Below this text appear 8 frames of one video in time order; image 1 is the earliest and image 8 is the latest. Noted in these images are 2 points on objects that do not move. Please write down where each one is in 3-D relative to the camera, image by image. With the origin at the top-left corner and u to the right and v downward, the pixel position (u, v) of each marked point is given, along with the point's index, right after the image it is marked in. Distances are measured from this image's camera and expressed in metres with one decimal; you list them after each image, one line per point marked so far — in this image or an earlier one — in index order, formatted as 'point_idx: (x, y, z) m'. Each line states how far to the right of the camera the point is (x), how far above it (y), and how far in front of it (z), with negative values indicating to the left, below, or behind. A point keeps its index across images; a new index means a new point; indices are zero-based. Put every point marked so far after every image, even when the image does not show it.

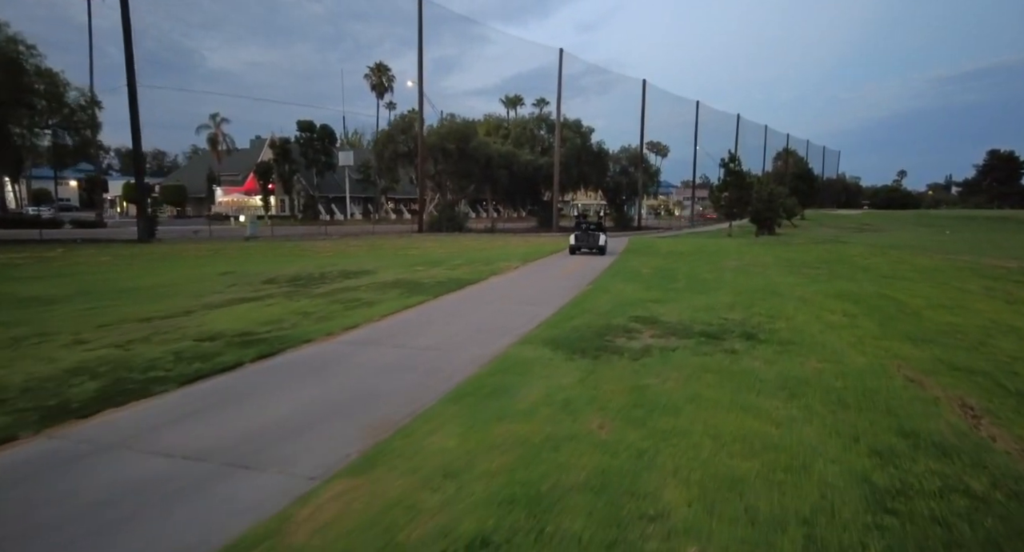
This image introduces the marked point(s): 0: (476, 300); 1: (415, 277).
0: (-0.7, -0.5, +11.3) m
1: (-2.6, 0.0, +14.6) m
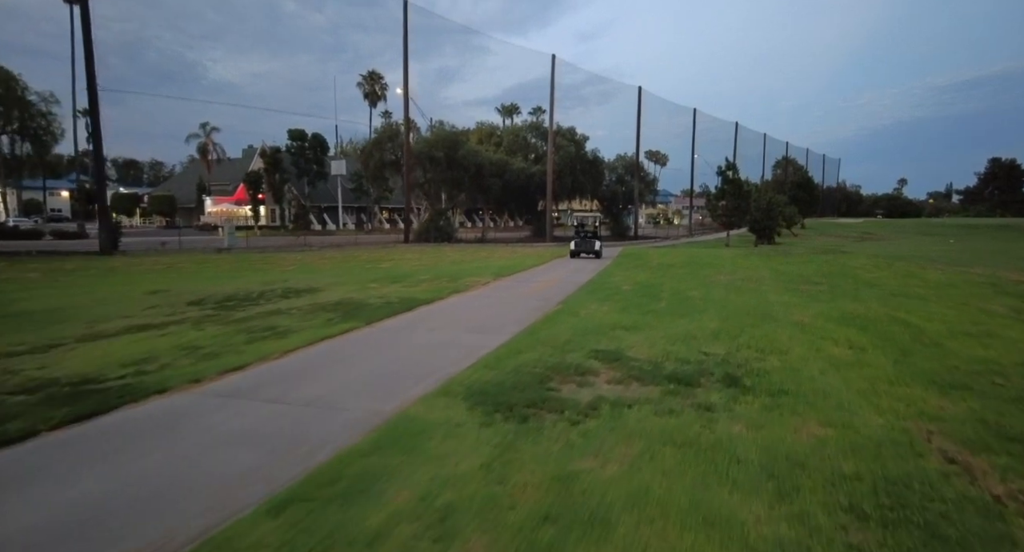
0: (-1.7, -0.9, +9.6) m
1: (-3.5, -0.5, +12.9) m
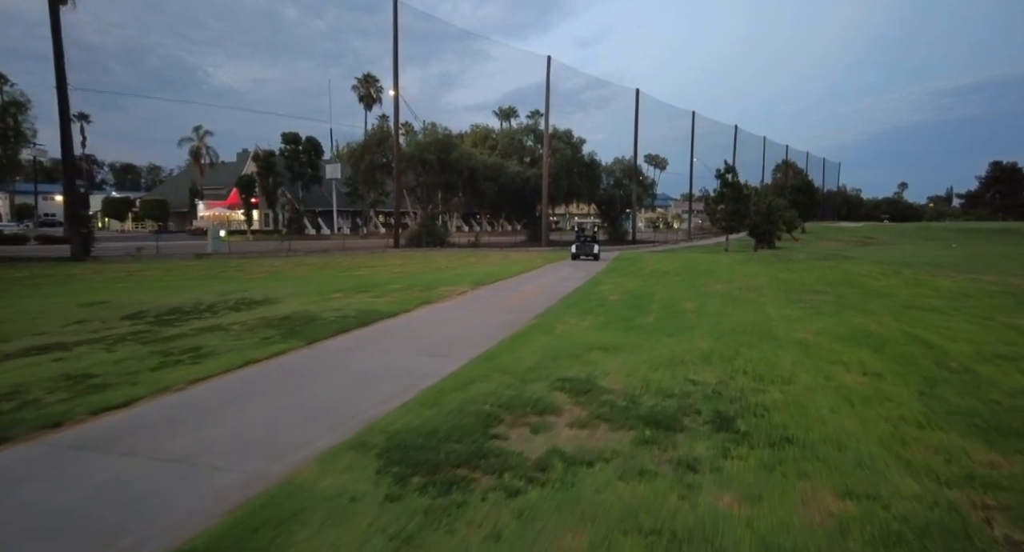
0: (-2.2, -1.1, +8.4) m
1: (-4.1, -0.7, +11.7) m
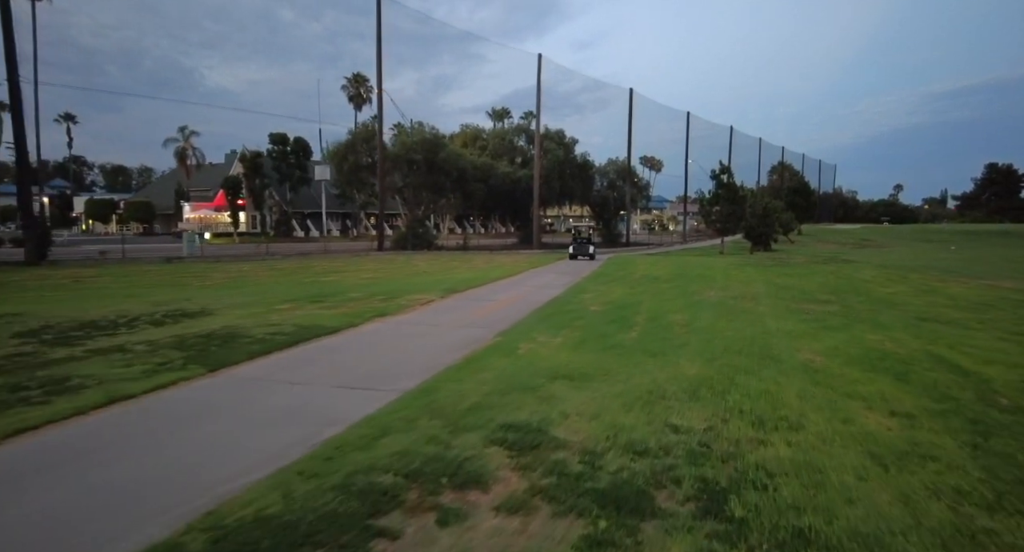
0: (-2.9, -1.2, +6.8) m
1: (-4.8, -0.9, +10.2) m
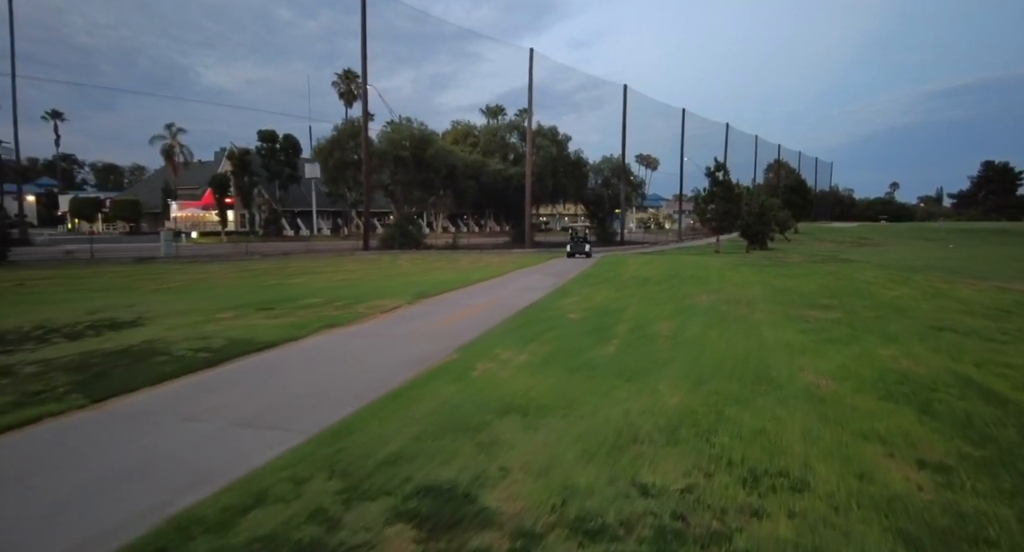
0: (-3.5, -1.3, +5.7) m
1: (-5.4, -1.0, +9.0) m
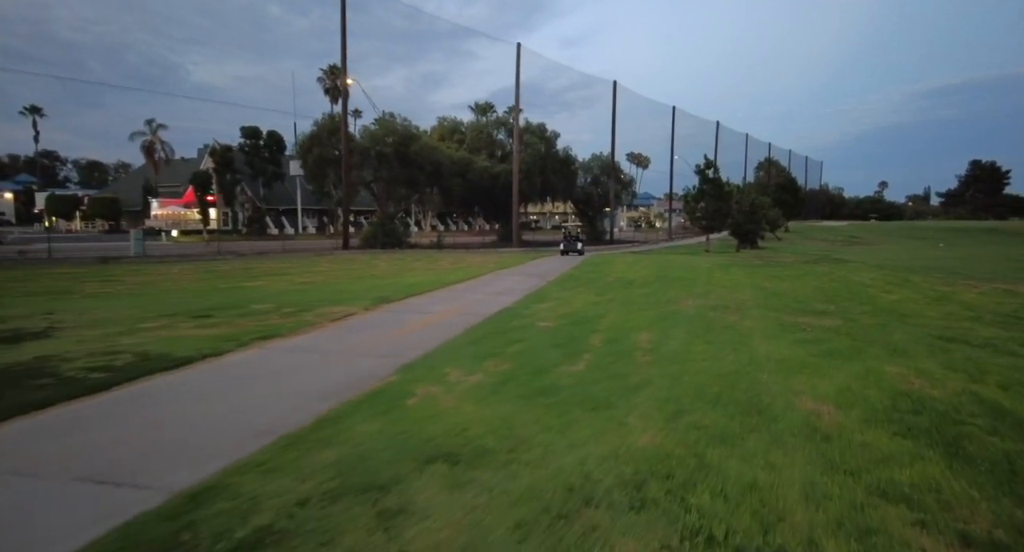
0: (-4.0, -1.4, +4.5) m
1: (-6.0, -1.1, +7.7) m
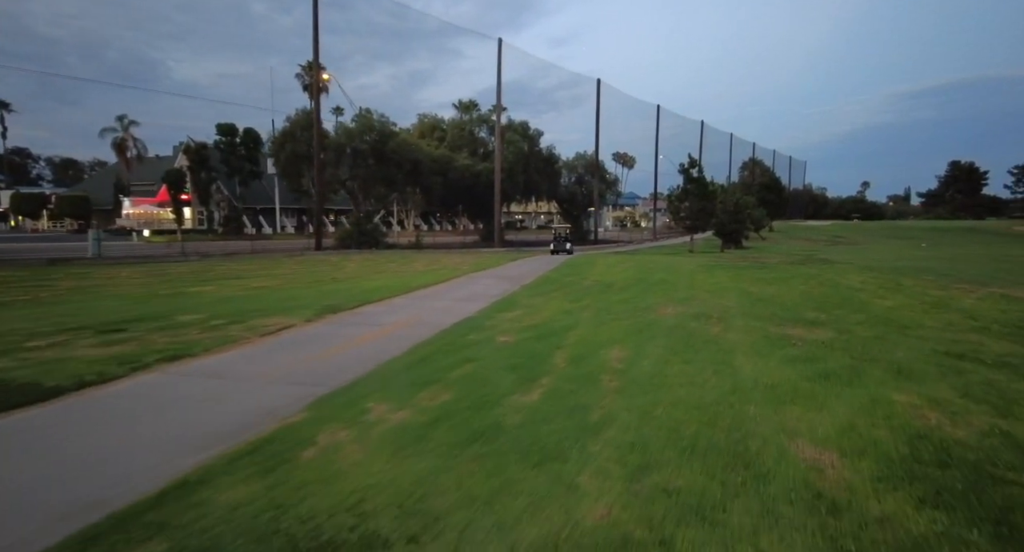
0: (-4.6, -1.6, +3.2) m
1: (-6.6, -1.2, +6.4) m
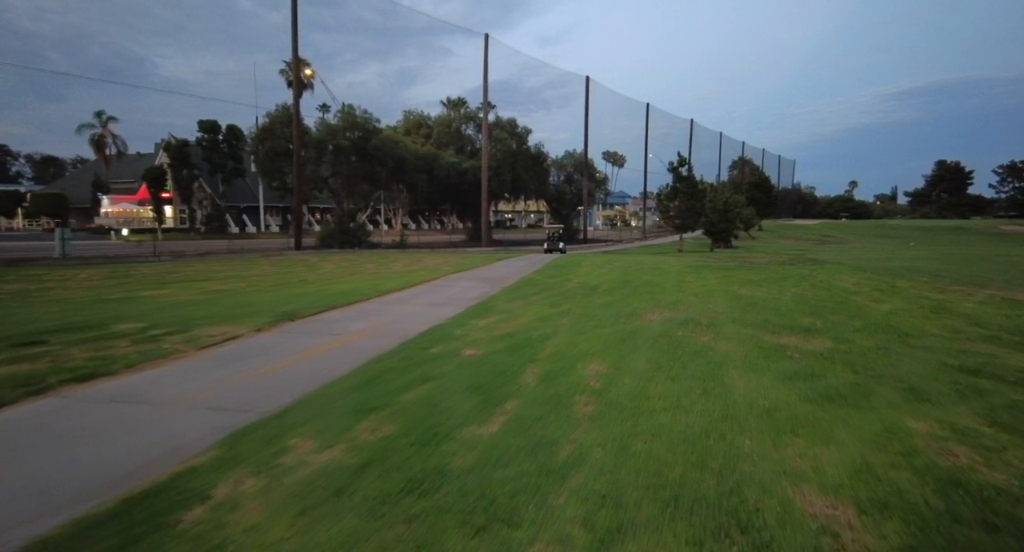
0: (-5.0, -1.7, +2.2) m
1: (-7.1, -1.3, +5.4) m
